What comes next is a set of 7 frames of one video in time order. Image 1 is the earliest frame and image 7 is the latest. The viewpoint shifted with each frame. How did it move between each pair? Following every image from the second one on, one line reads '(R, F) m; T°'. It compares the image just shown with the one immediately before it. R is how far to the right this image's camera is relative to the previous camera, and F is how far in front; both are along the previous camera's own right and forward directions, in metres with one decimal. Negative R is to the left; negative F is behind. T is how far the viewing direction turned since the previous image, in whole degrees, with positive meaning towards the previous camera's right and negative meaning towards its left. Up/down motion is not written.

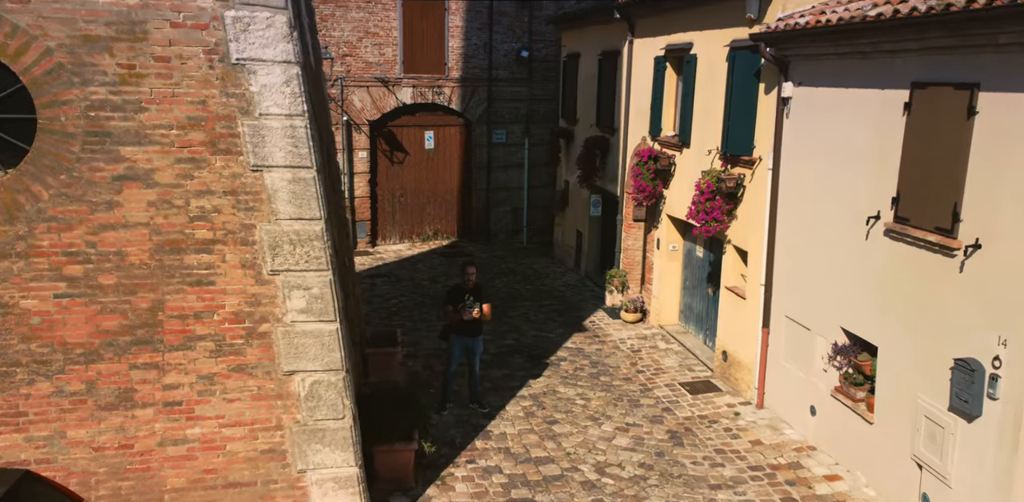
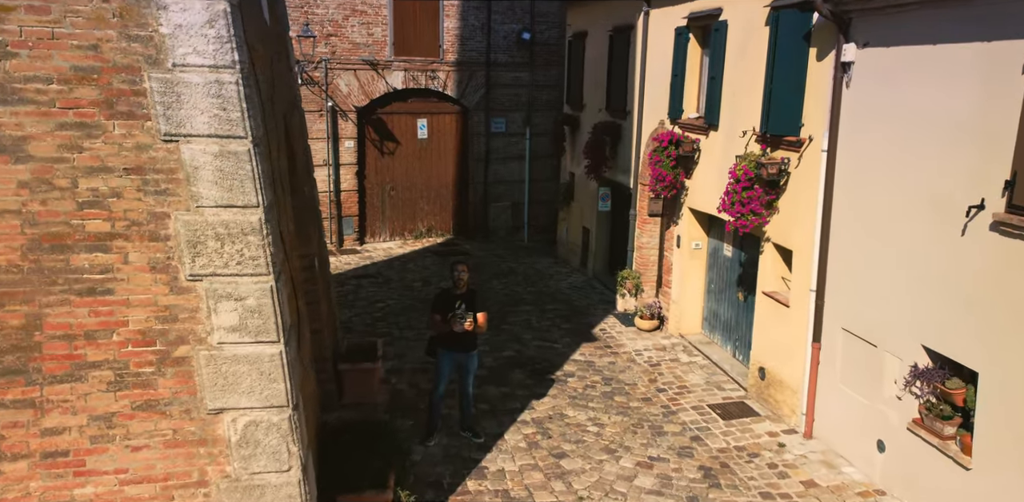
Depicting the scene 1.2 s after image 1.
(0.0, +1.7) m; 0°
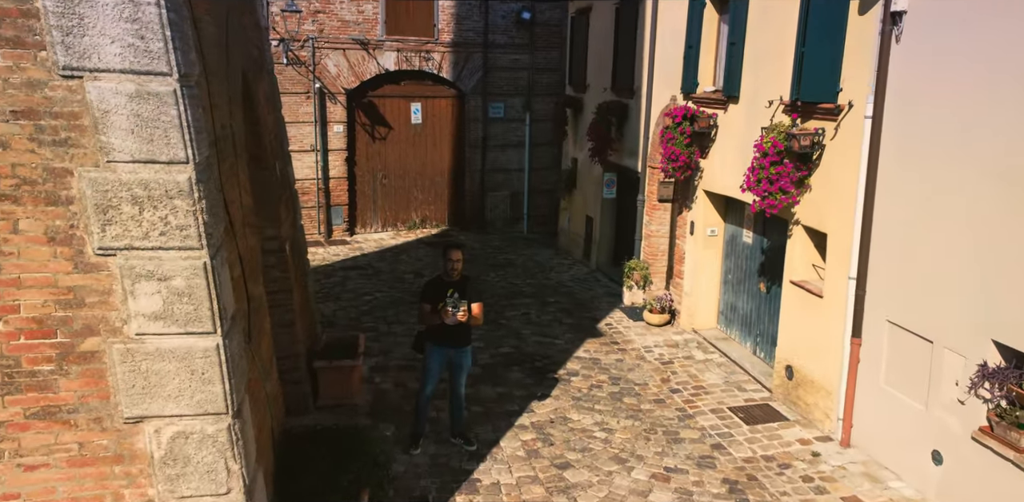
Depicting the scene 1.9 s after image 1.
(0.0, +1.0) m; 0°
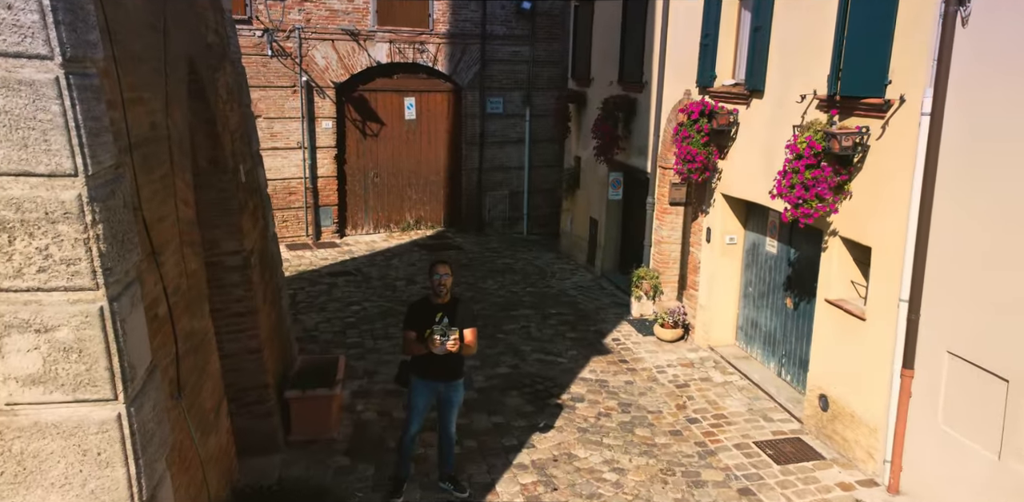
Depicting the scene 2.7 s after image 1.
(0.0, +1.0) m; 0°
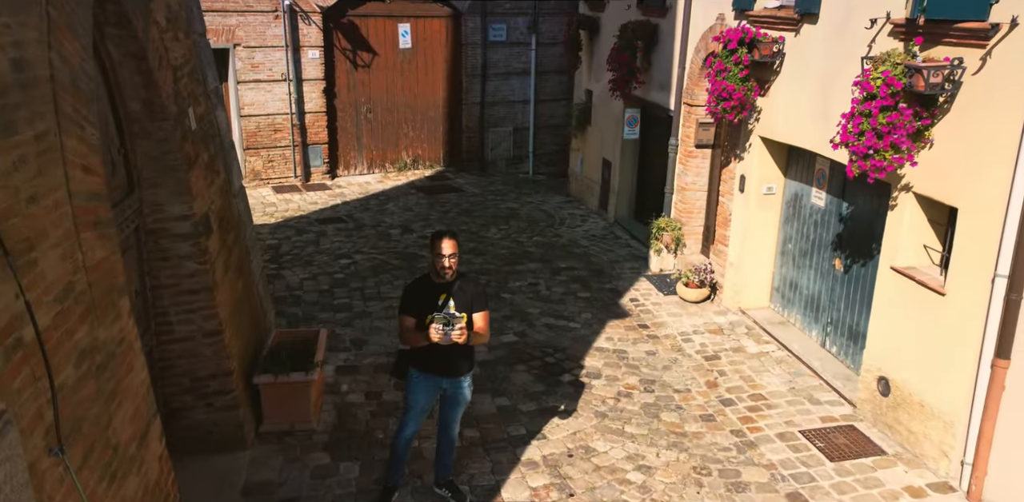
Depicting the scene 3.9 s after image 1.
(0.0, +1.2) m; 0°
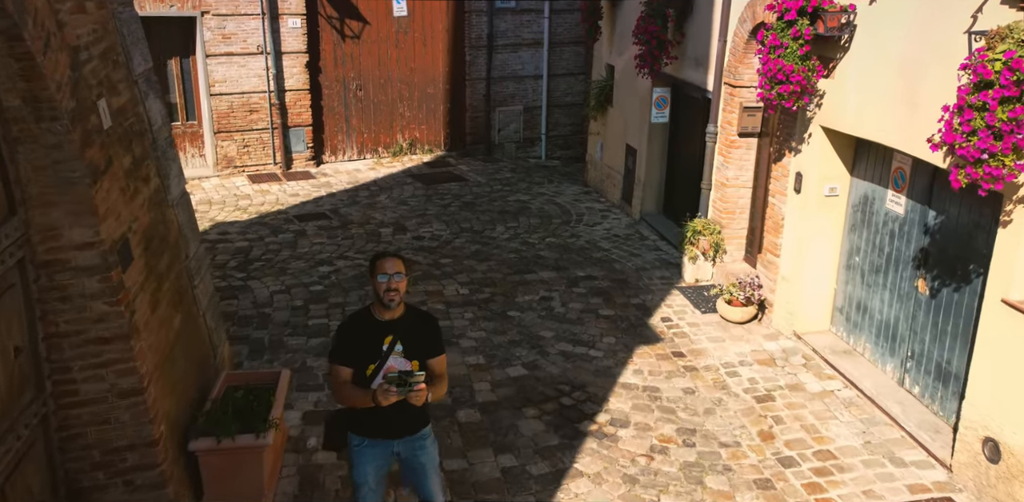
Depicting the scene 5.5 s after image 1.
(0.0, +1.4) m; -1°
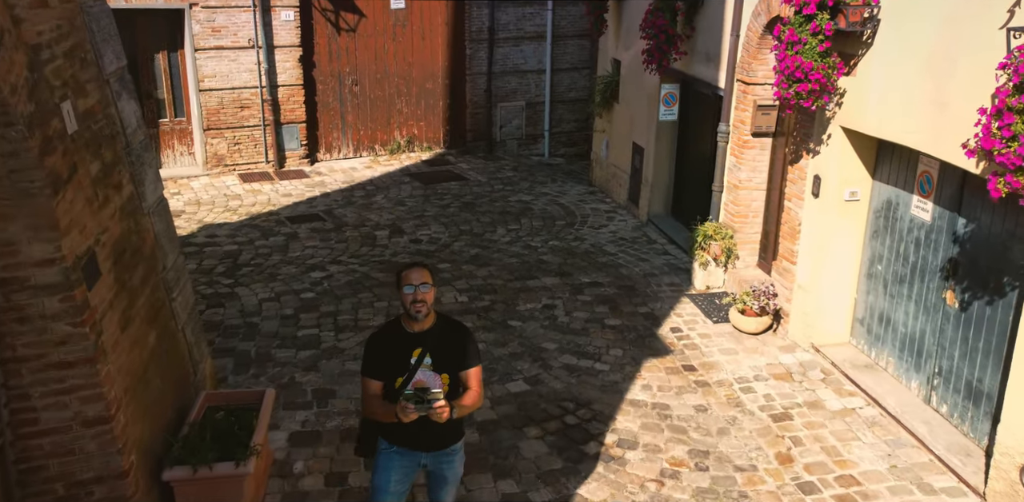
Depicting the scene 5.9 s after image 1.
(0.0, +0.4) m; 0°
